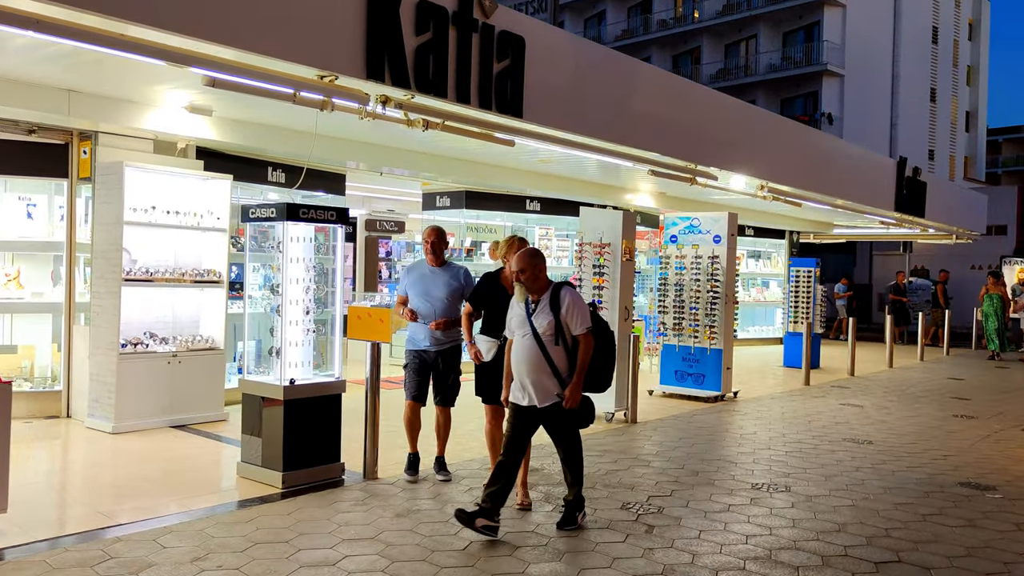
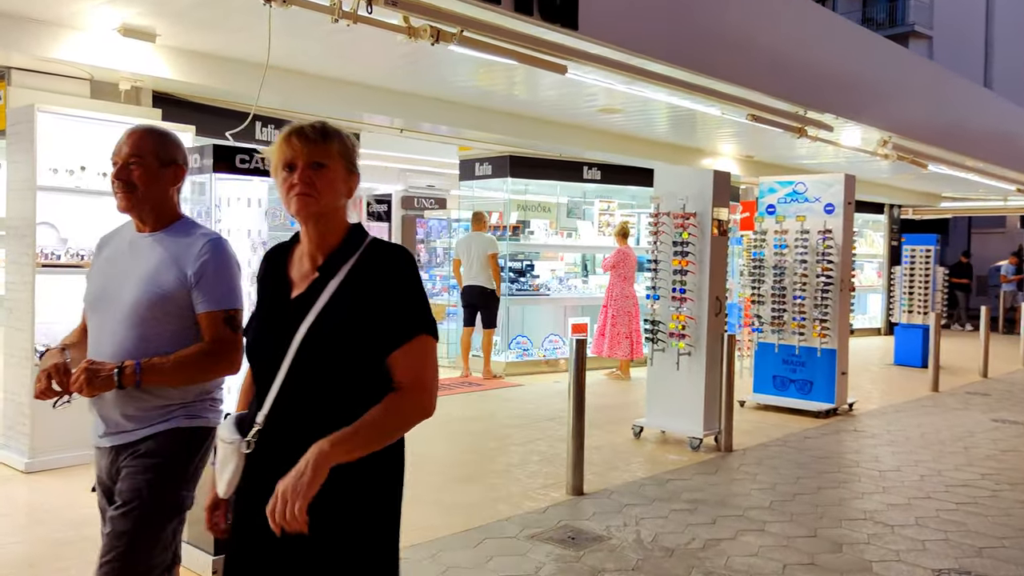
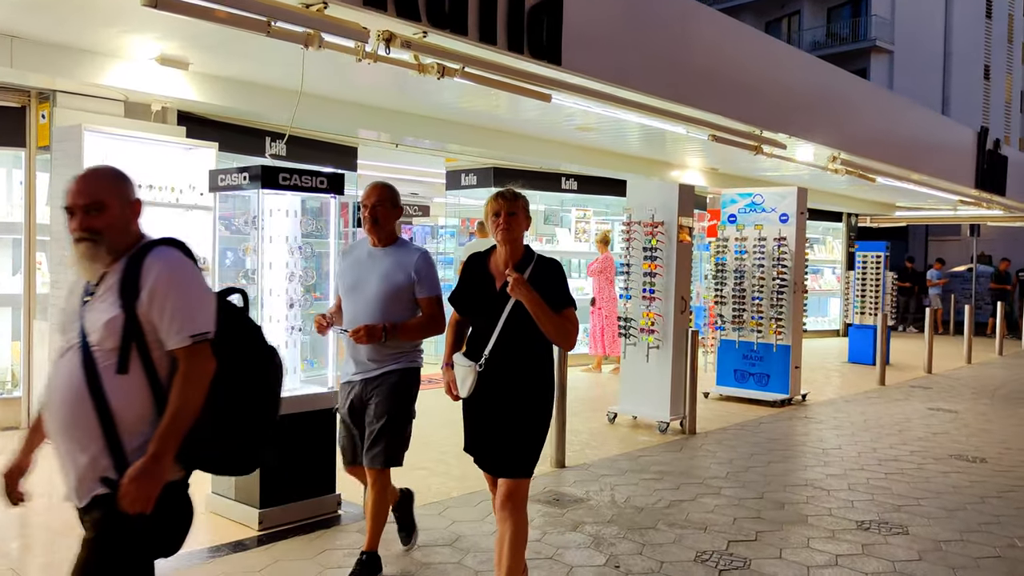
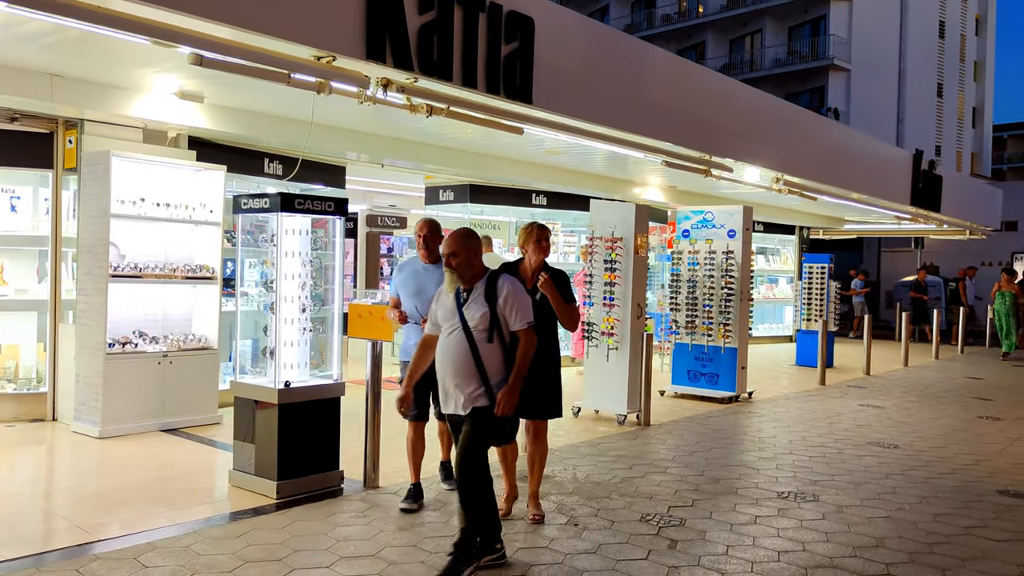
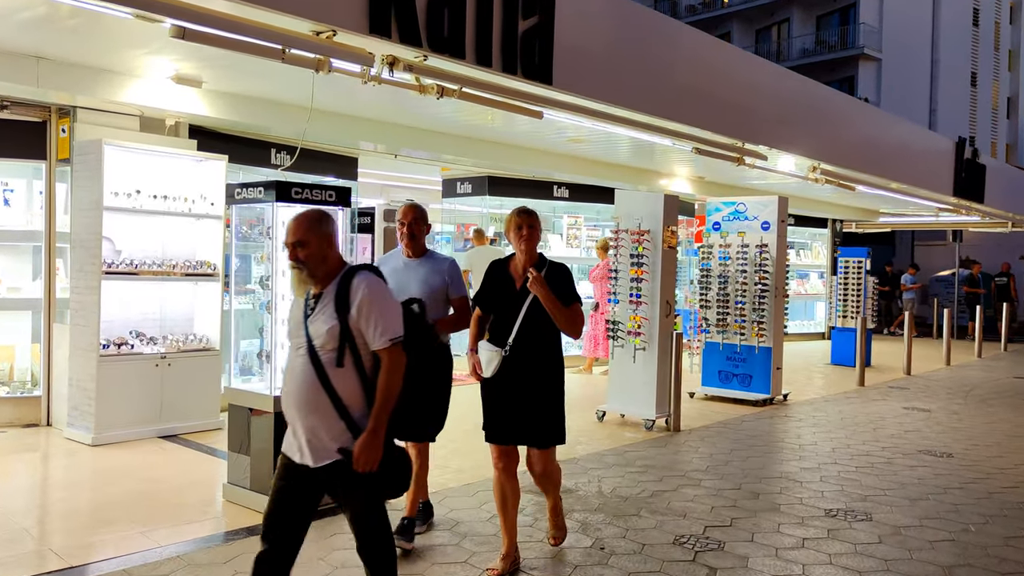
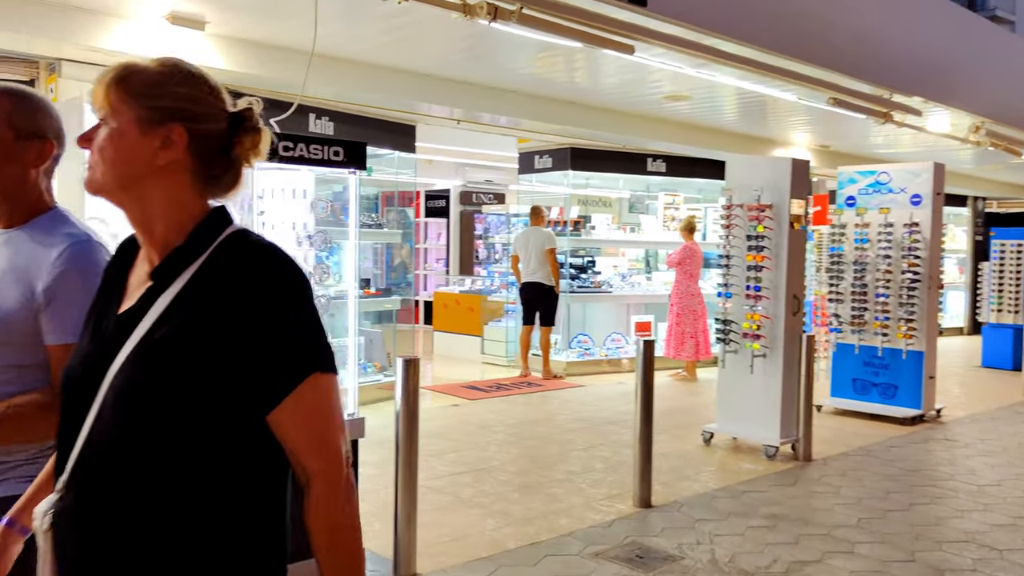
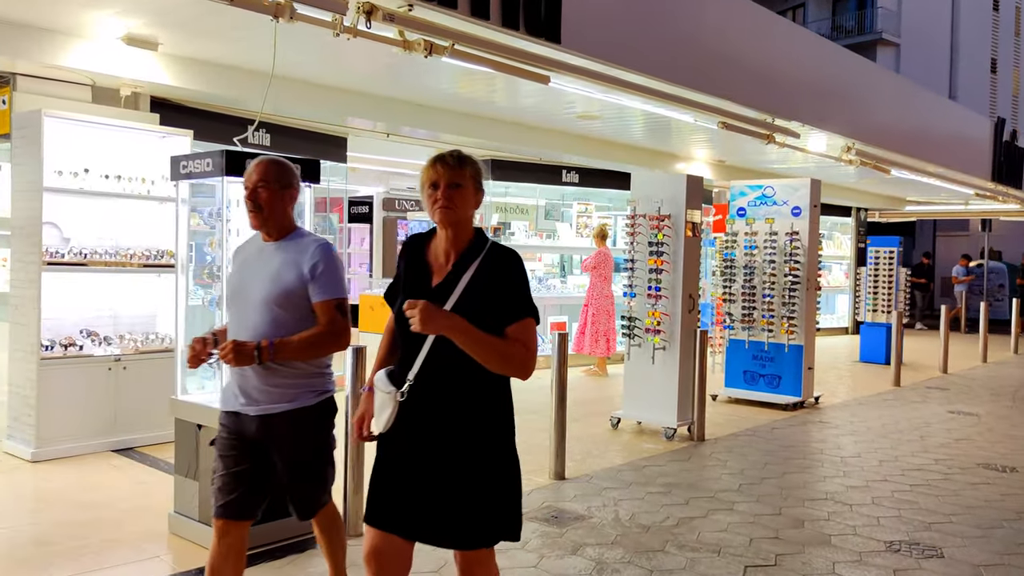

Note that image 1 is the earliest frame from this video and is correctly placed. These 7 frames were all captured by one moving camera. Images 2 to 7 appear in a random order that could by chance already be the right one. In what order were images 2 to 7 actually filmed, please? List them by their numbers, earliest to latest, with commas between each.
4, 5, 3, 7, 2, 6
